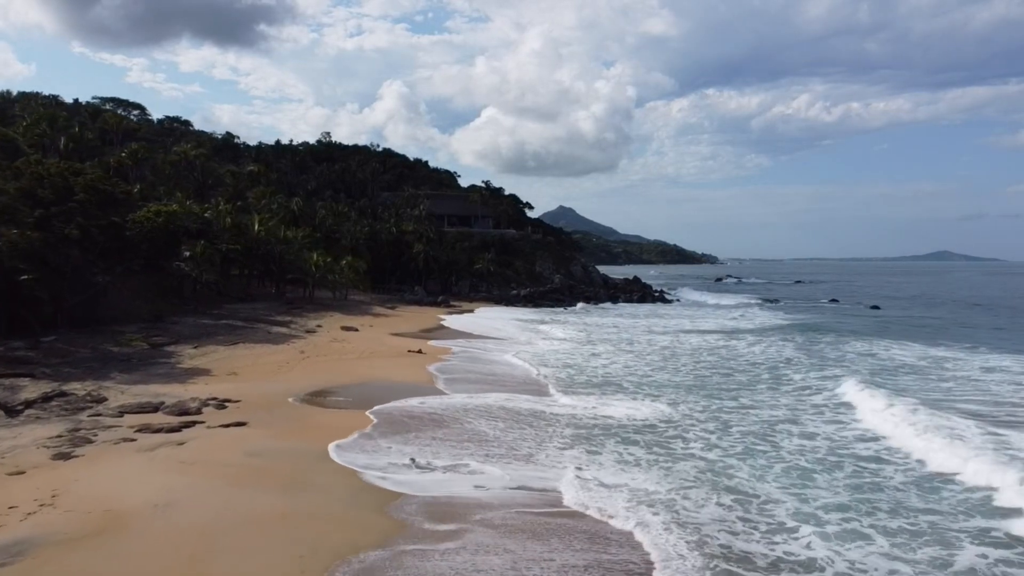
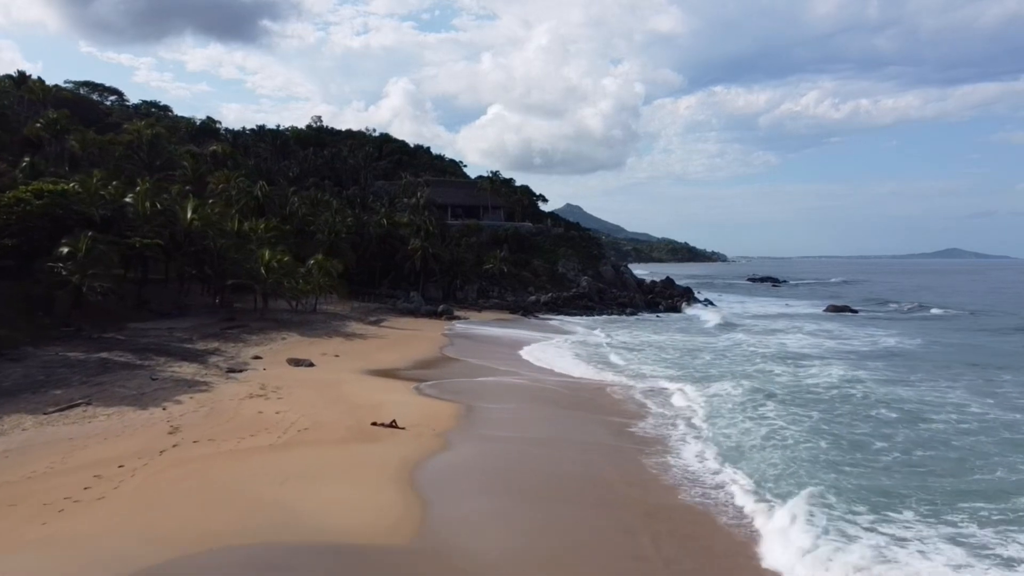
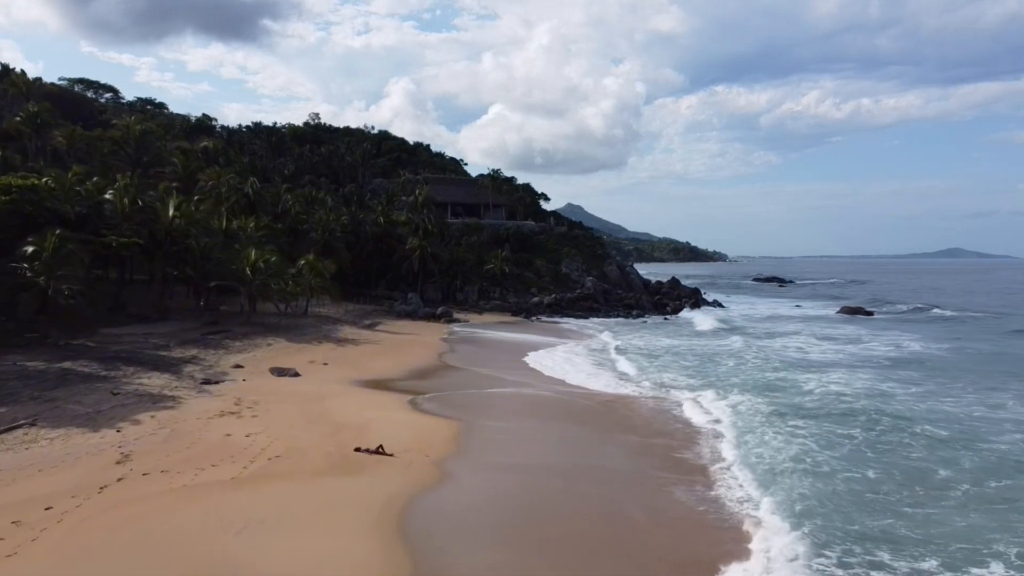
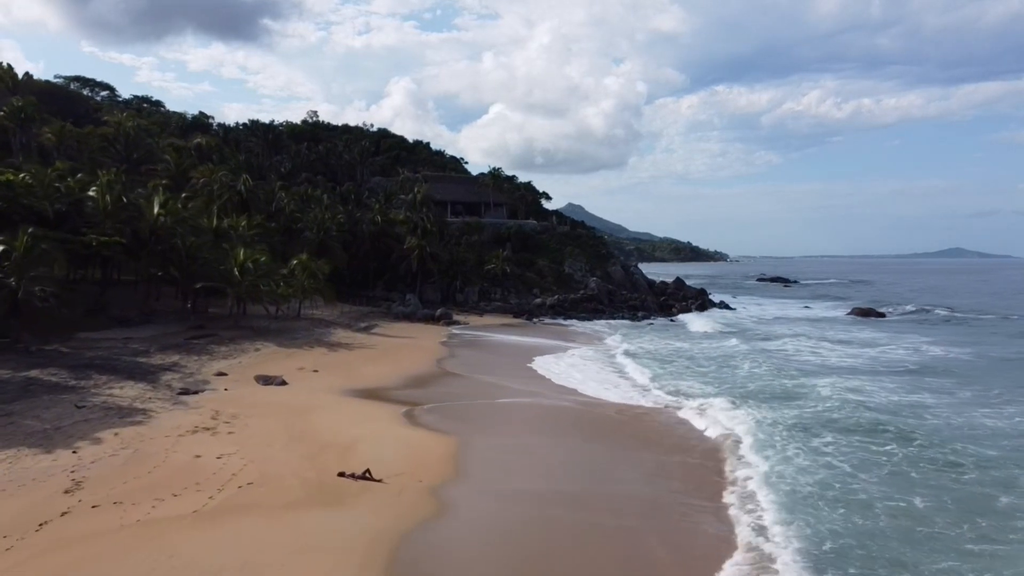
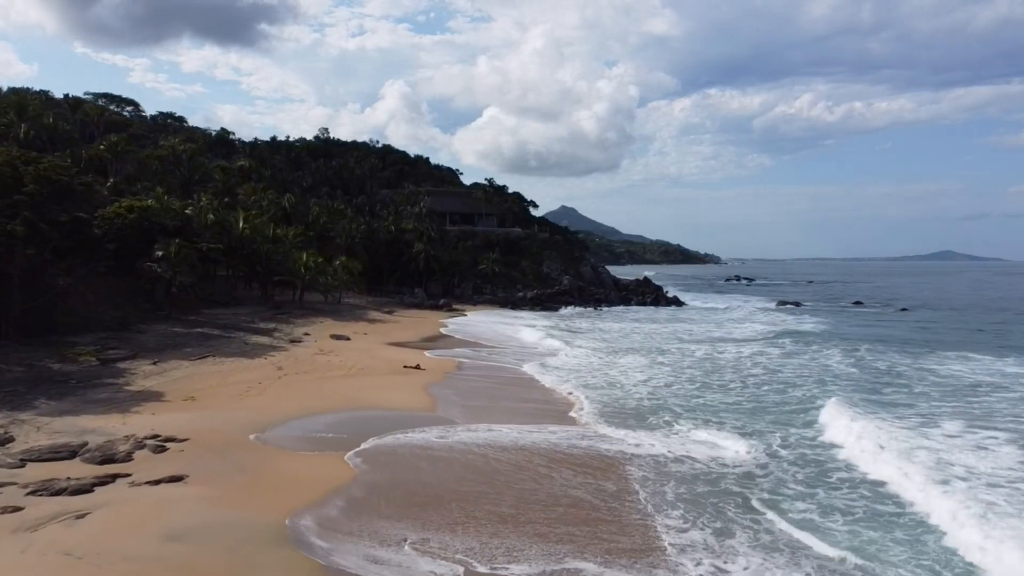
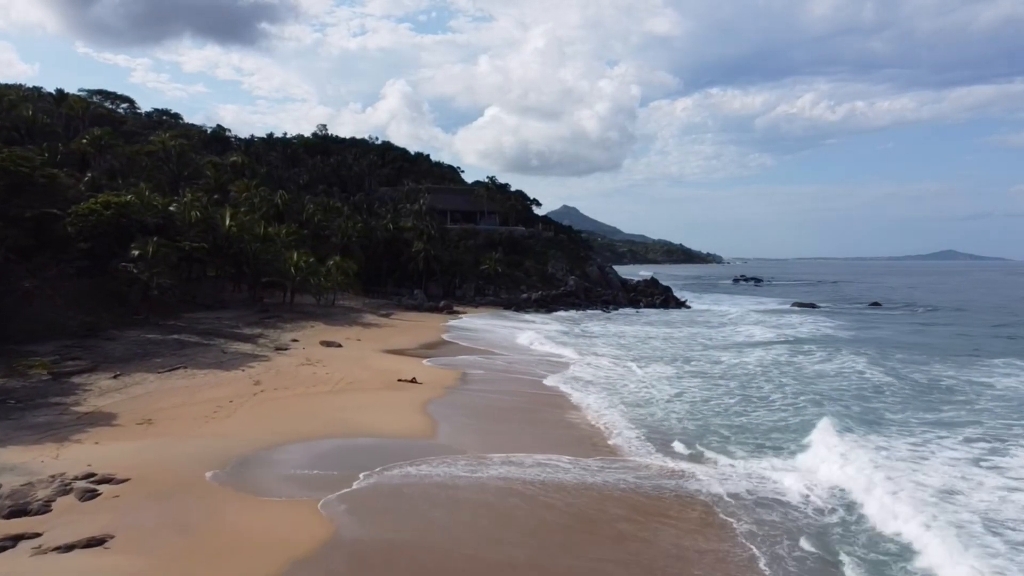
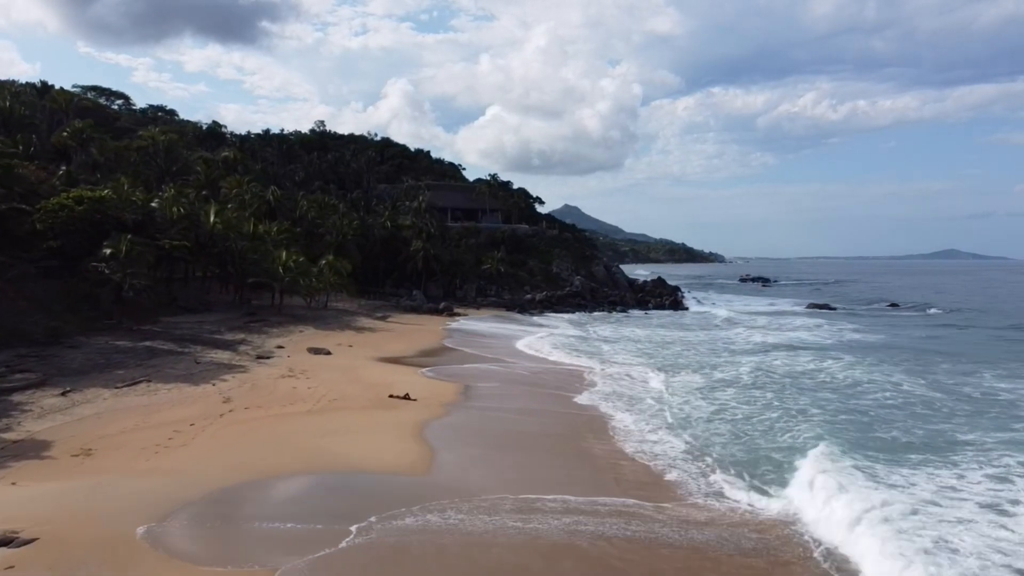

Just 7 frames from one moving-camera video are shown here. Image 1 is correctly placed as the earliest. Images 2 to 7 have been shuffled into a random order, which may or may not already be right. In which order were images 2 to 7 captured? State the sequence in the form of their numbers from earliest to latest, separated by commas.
5, 6, 7, 2, 3, 4
